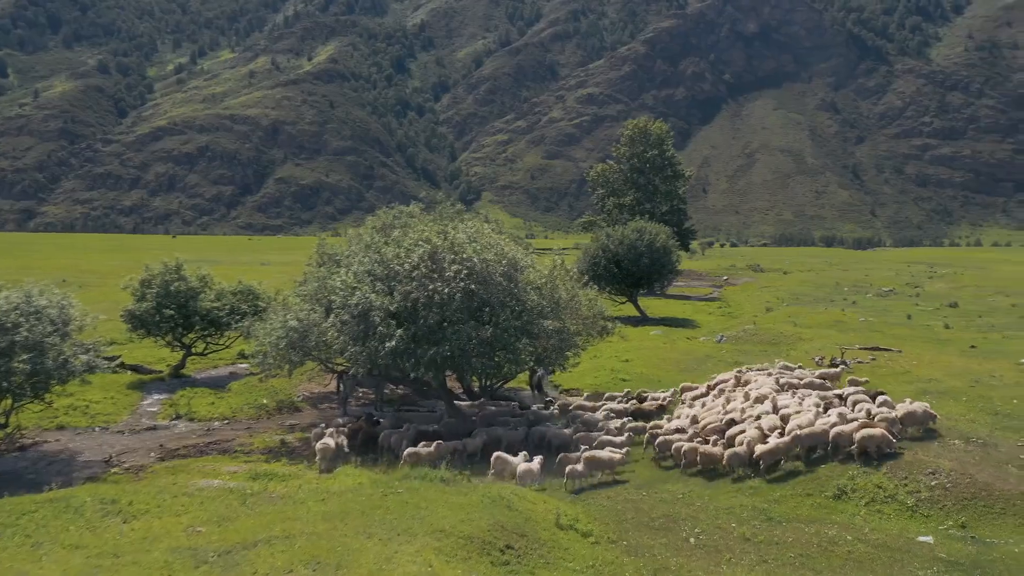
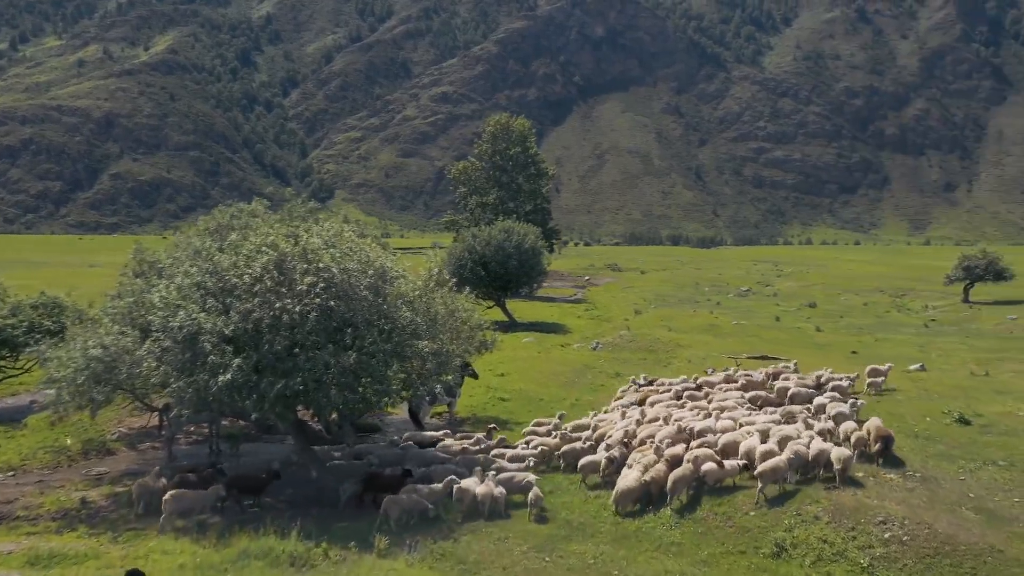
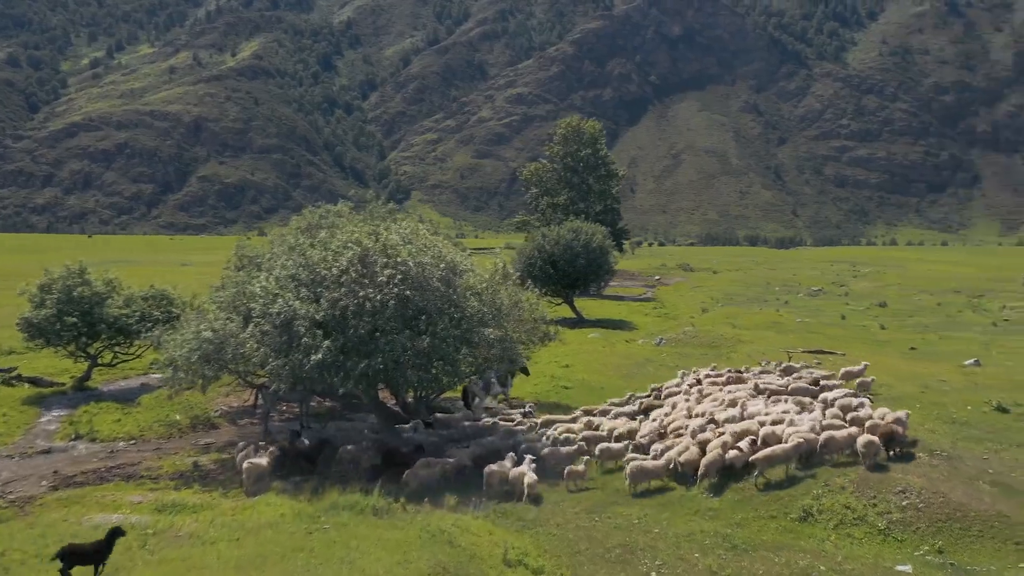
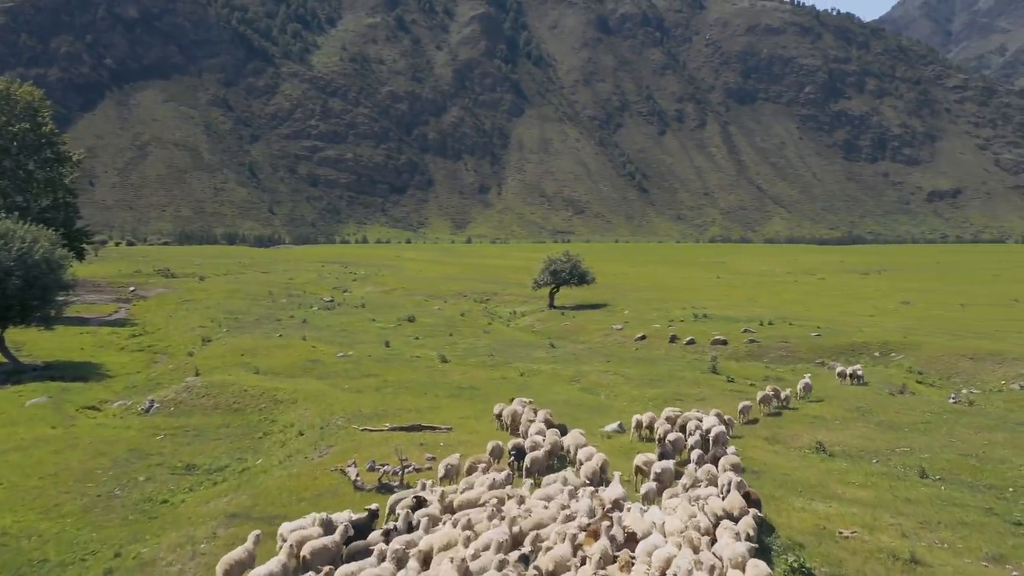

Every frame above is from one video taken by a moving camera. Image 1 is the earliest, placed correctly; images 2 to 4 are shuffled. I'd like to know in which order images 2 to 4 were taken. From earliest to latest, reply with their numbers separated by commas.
3, 2, 4
